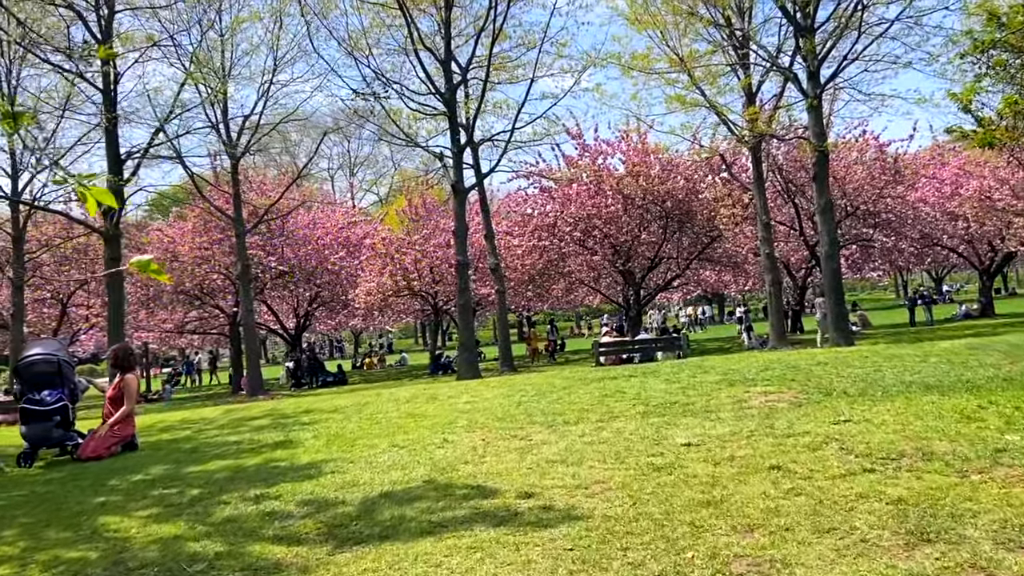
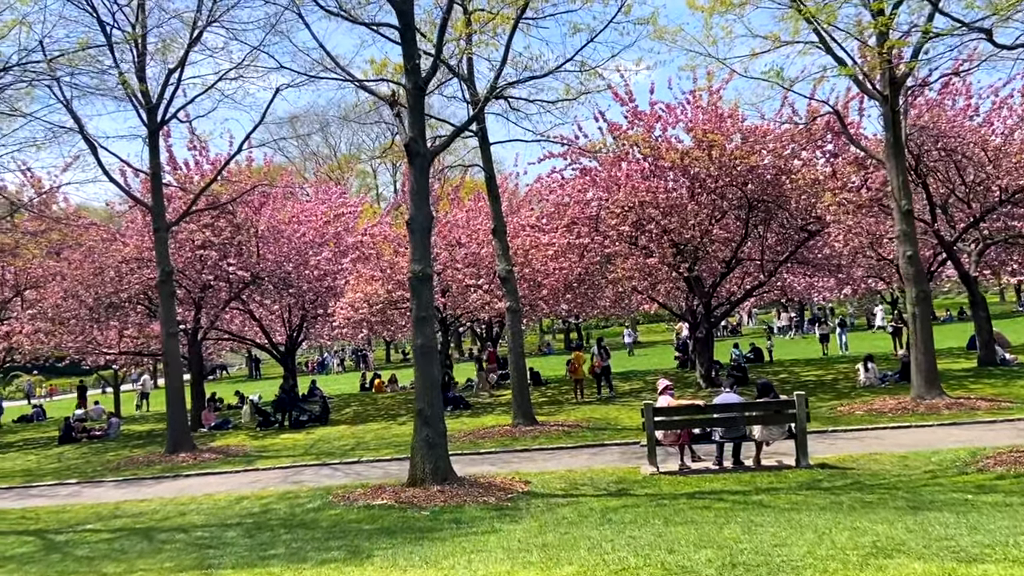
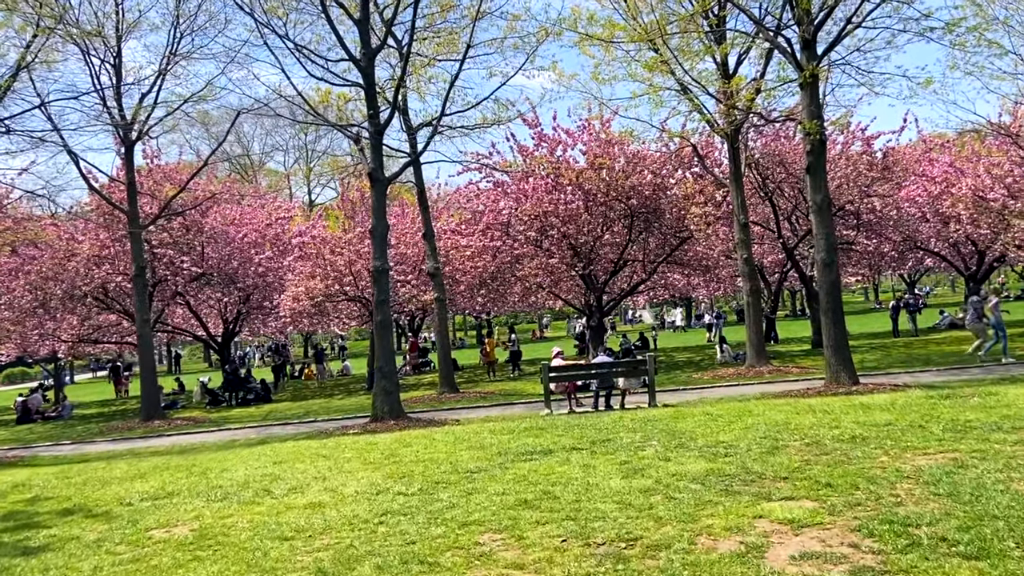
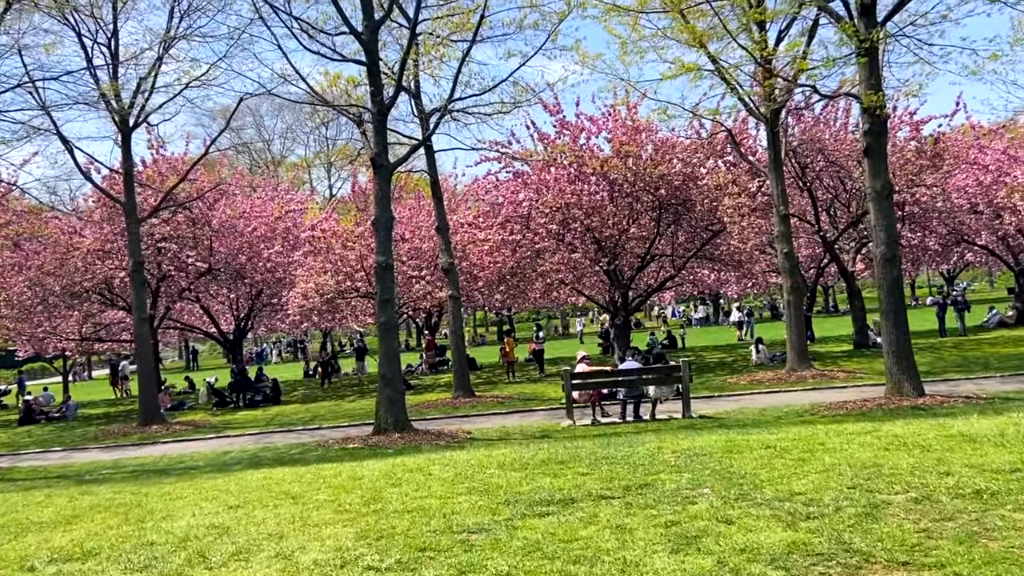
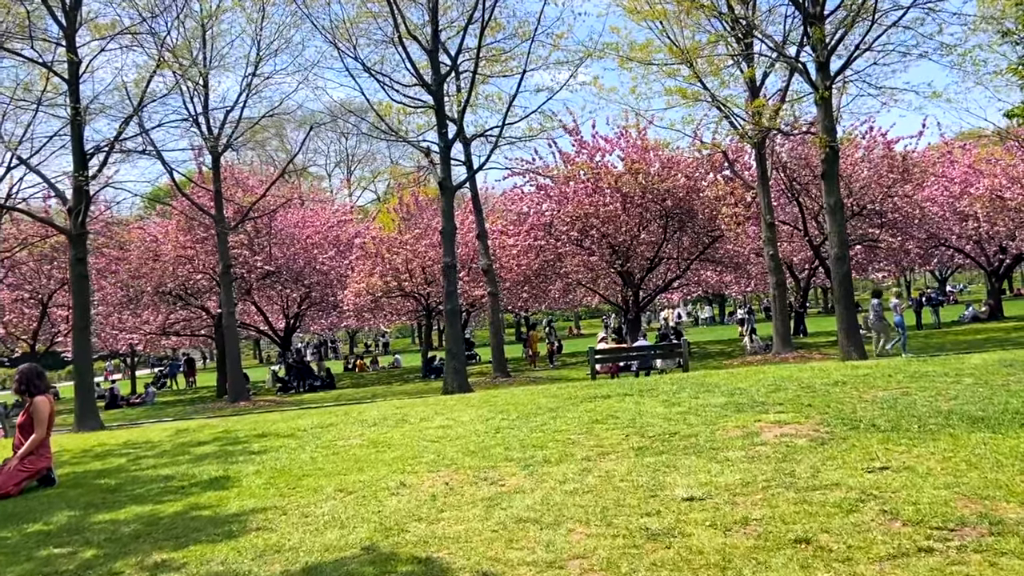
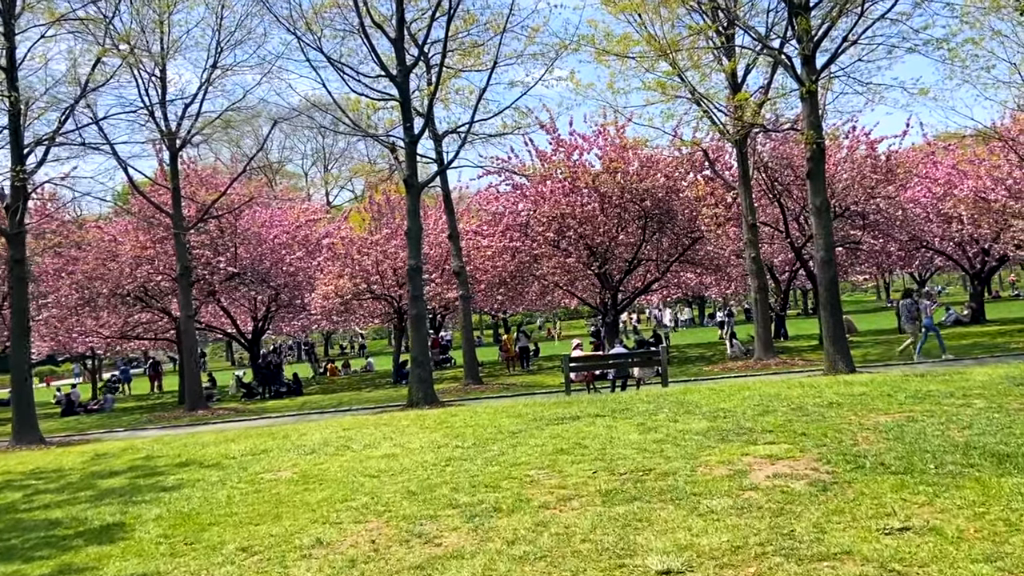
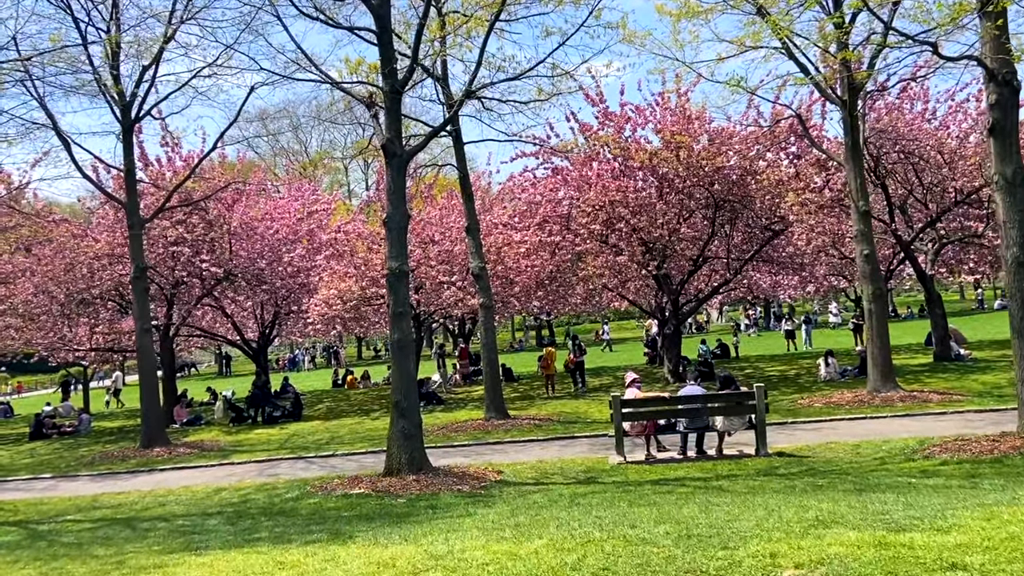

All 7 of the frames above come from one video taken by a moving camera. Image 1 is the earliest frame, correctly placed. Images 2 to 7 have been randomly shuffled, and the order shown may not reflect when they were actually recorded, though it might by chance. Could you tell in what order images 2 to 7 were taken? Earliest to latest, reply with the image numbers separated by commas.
5, 6, 3, 4, 7, 2
